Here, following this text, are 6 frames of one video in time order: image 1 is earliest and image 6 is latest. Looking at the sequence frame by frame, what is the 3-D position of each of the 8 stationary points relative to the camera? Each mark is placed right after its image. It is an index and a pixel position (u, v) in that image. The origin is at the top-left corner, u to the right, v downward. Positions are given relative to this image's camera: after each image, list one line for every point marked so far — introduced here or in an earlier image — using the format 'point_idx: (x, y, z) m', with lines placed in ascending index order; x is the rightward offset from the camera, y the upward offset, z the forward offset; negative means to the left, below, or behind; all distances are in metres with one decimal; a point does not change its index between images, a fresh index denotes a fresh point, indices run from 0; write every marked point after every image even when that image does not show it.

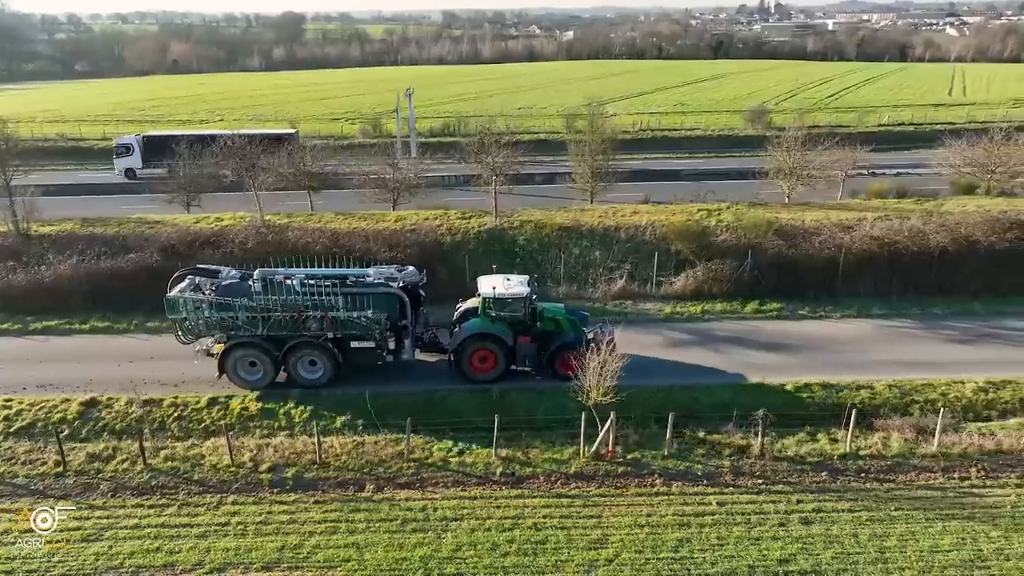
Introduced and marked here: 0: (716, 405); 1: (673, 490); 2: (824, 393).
0: (+4.6, -2.6, +15.4) m
1: (+3.0, -3.7, +12.7) m
2: (+7.1, -2.4, +15.8) m
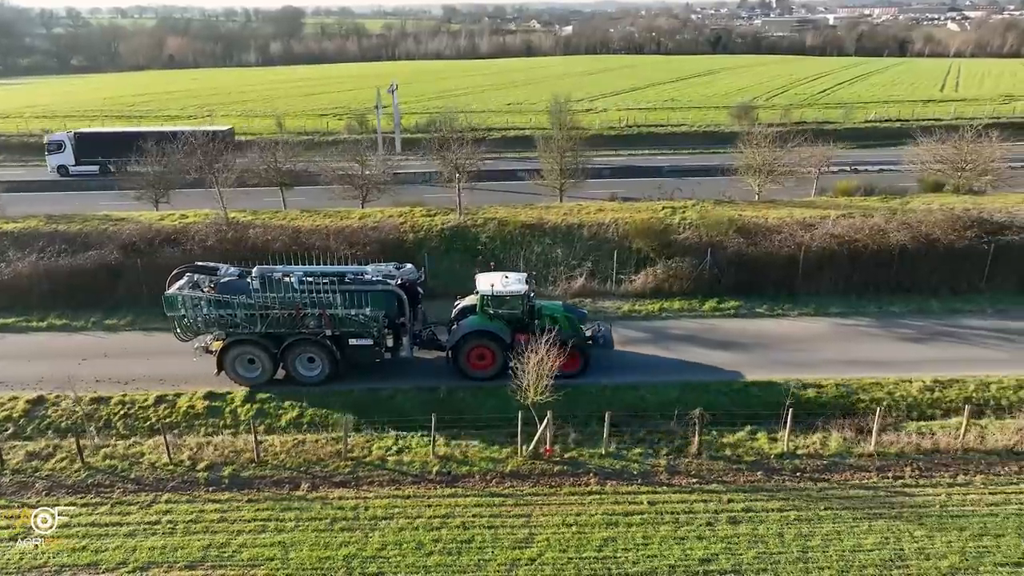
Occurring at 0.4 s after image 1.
0: (+3.3, -2.5, +15.4) m
1: (+1.7, -3.7, +12.8) m
2: (+5.9, -2.3, +15.8) m
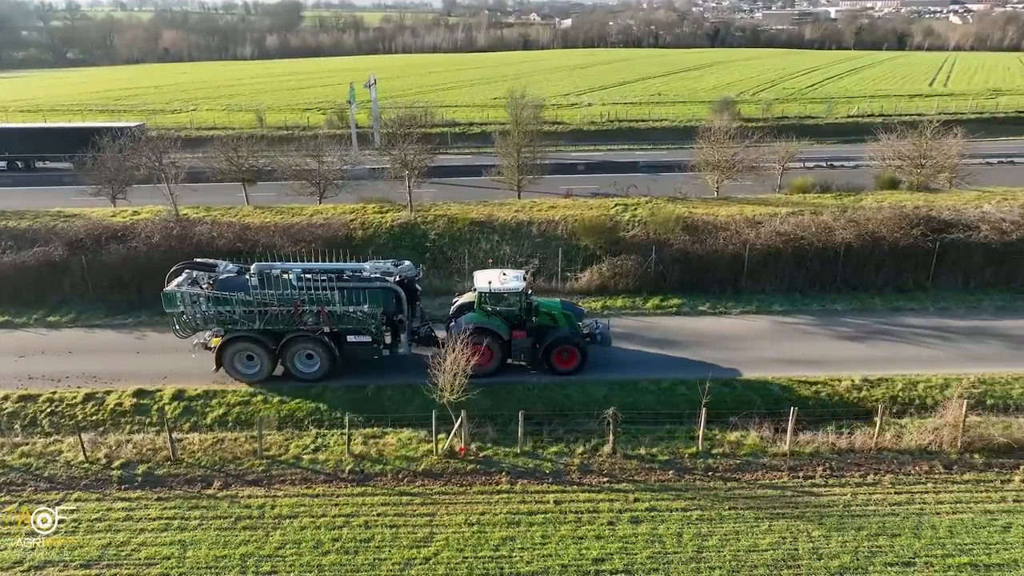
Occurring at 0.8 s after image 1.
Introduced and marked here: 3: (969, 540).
0: (+1.7, -2.5, +15.5) m
1: (+0.1, -3.7, +12.8) m
2: (+4.2, -2.3, +15.8) m
3: (+7.4, -4.1, +11.3) m
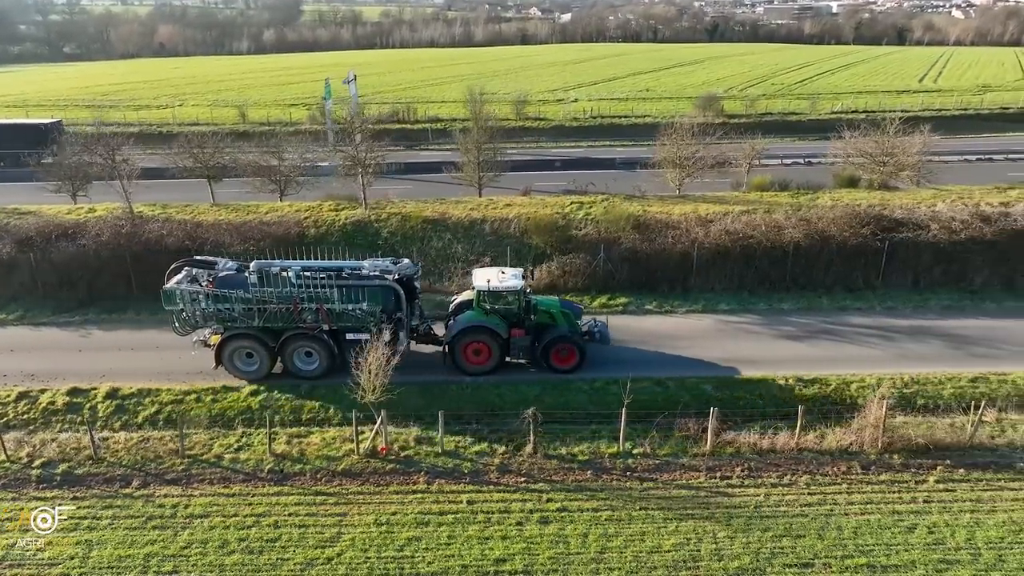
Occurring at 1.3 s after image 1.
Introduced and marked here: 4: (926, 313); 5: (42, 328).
0: (+0.1, -2.5, +15.5) m
1: (-1.5, -3.7, +12.9) m
2: (+2.7, -2.3, +15.8) m
3: (+5.8, -4.1, +11.3) m
4: (+11.7, -0.7, +19.6) m
5: (-13.0, -1.1, +19.2) m
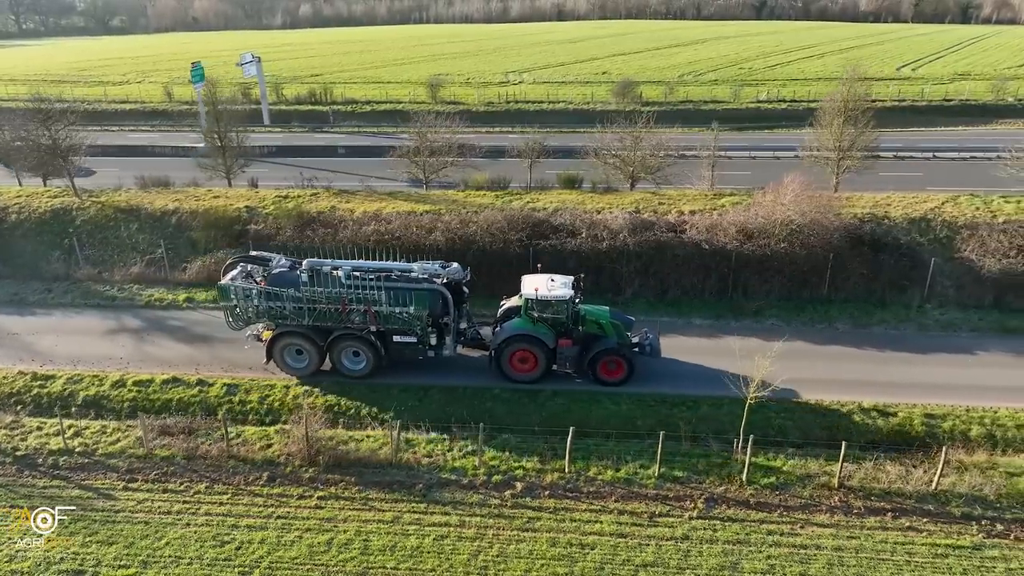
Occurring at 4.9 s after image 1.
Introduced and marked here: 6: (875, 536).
0: (-11.0, -2.4, +16.1) m
1: (-12.8, -3.6, +13.7) m
2: (-8.4, -2.3, +16.2) m
3: (-5.7, -4.4, +11.5) m
4: (+0.9, -1.0, +19.2) m
5: (-23.7, -0.4, +20.8) m
6: (+6.1, -4.2, +11.8) m
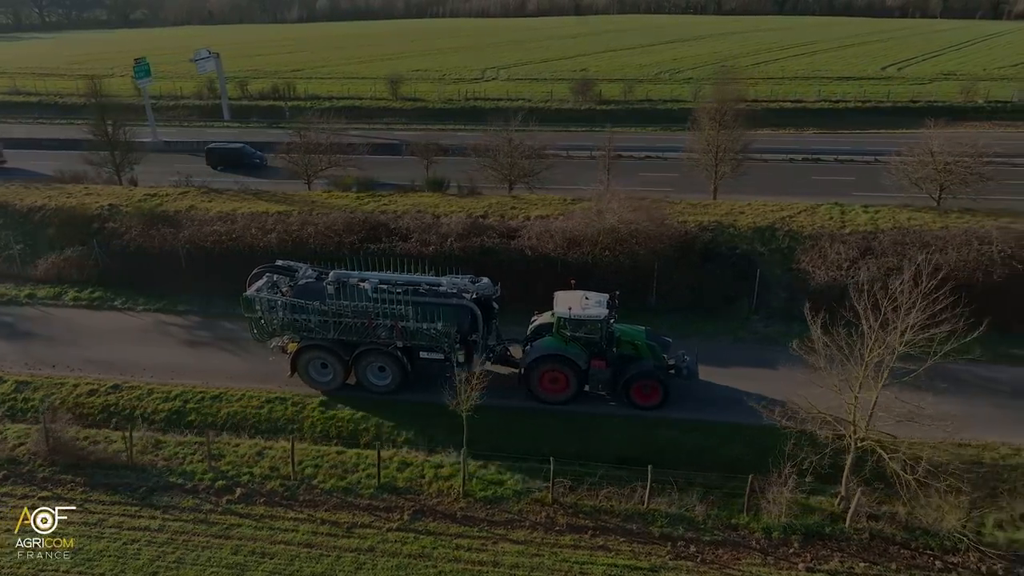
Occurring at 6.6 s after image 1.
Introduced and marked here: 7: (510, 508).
0: (-16.1, -2.3, +16.5) m
1: (-18.0, -3.5, +14.2) m
2: (-13.5, -2.3, +16.6) m
3: (-11.0, -4.4, +11.8) m
4: (-4.1, -1.1, +19.2) m
5: (-28.6, 0.0, +21.6) m
6: (+0.8, -4.4, +11.6) m
7: (0.0, -4.0, +12.6) m
